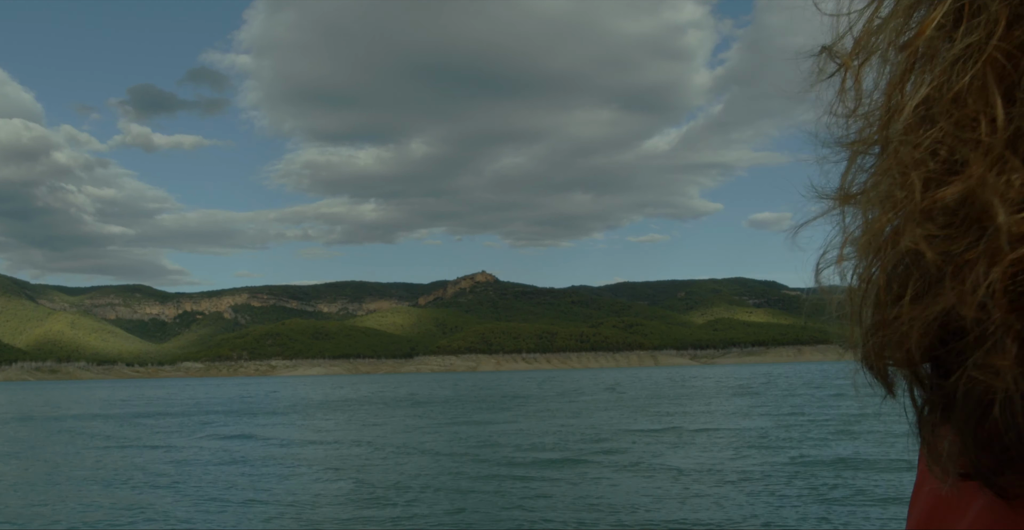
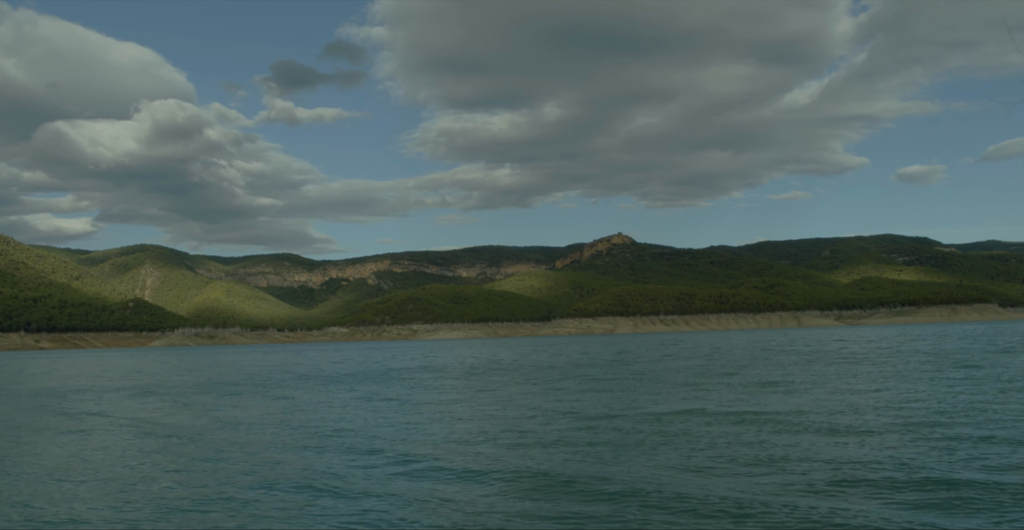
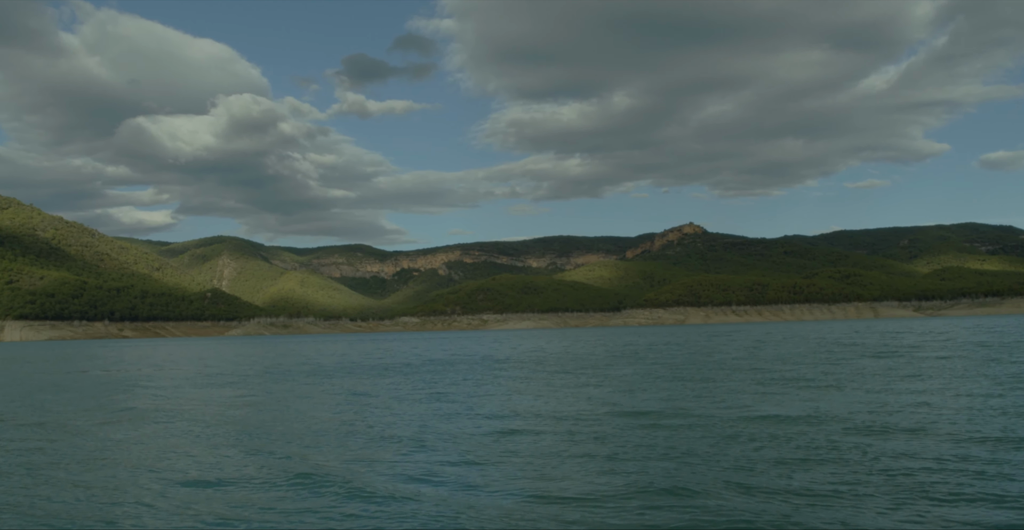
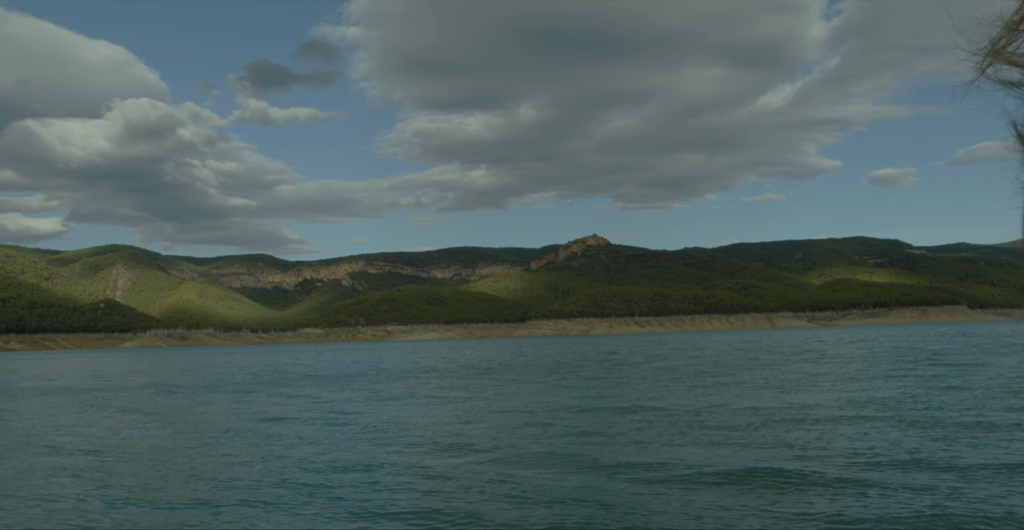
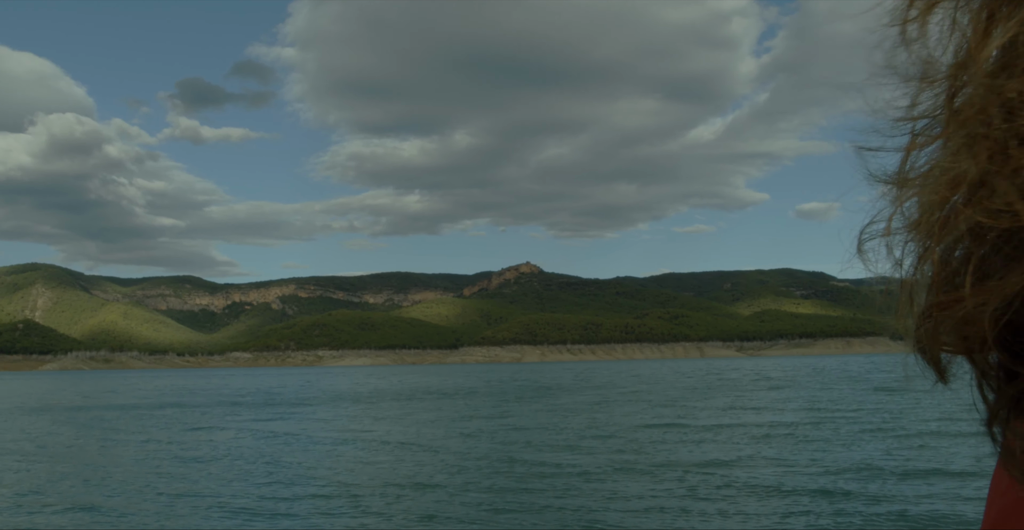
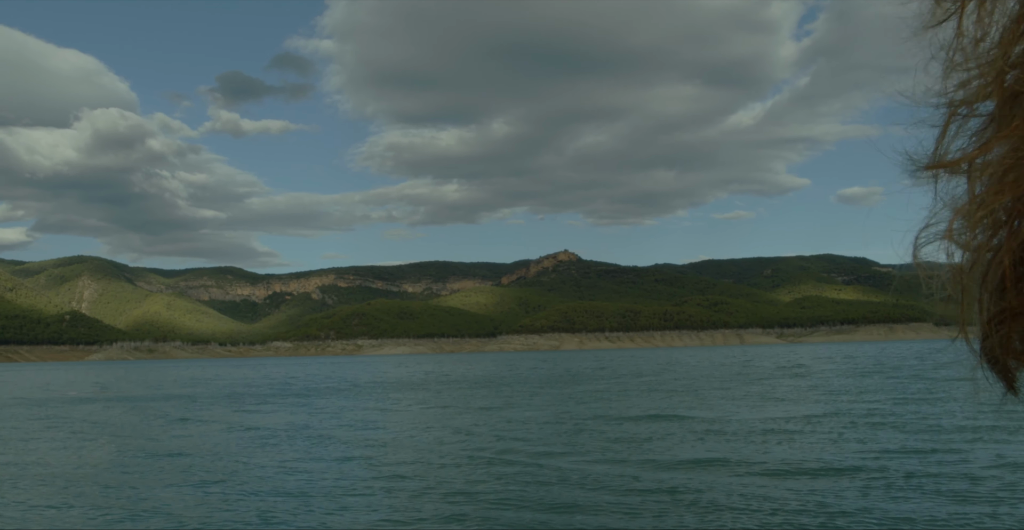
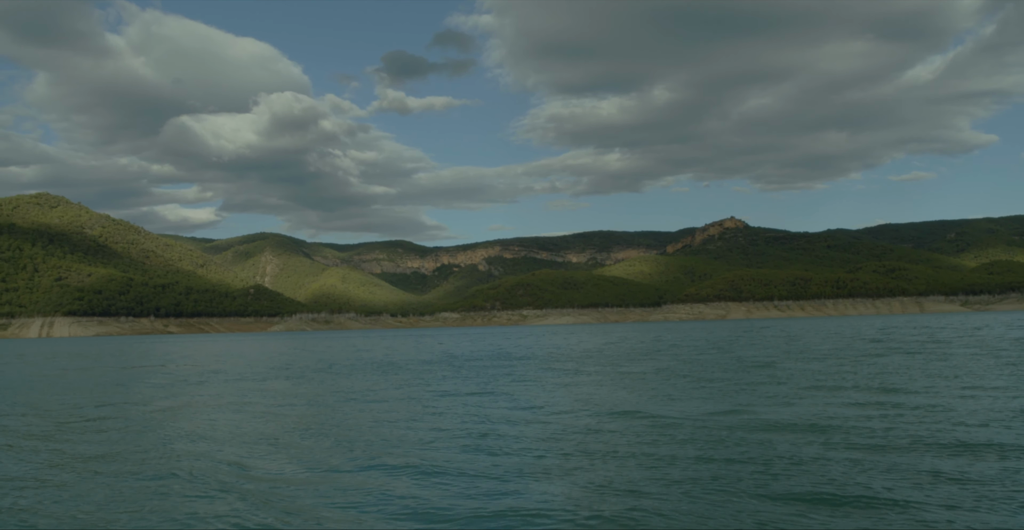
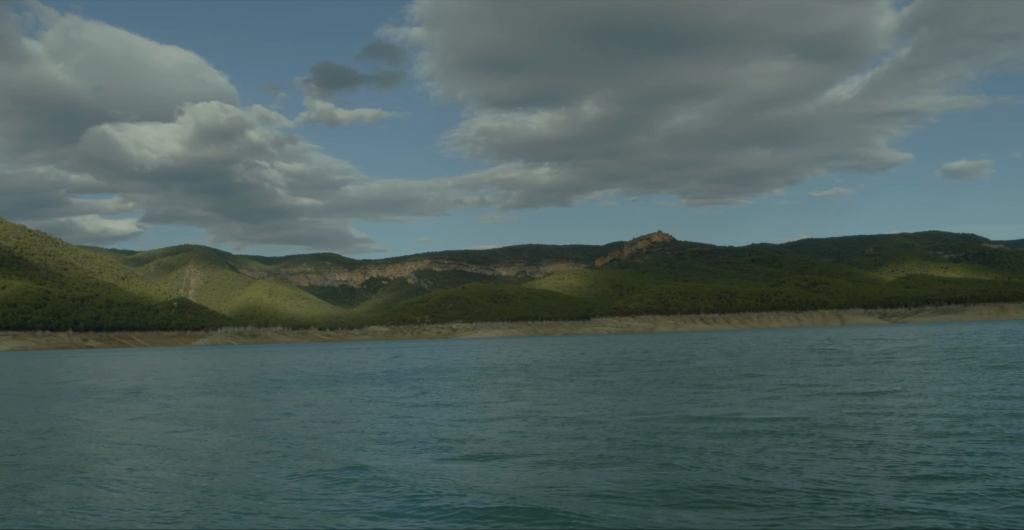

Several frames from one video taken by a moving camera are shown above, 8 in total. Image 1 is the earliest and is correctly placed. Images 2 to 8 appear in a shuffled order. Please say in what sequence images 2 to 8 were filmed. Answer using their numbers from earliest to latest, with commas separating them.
5, 6, 4, 2, 8, 3, 7
